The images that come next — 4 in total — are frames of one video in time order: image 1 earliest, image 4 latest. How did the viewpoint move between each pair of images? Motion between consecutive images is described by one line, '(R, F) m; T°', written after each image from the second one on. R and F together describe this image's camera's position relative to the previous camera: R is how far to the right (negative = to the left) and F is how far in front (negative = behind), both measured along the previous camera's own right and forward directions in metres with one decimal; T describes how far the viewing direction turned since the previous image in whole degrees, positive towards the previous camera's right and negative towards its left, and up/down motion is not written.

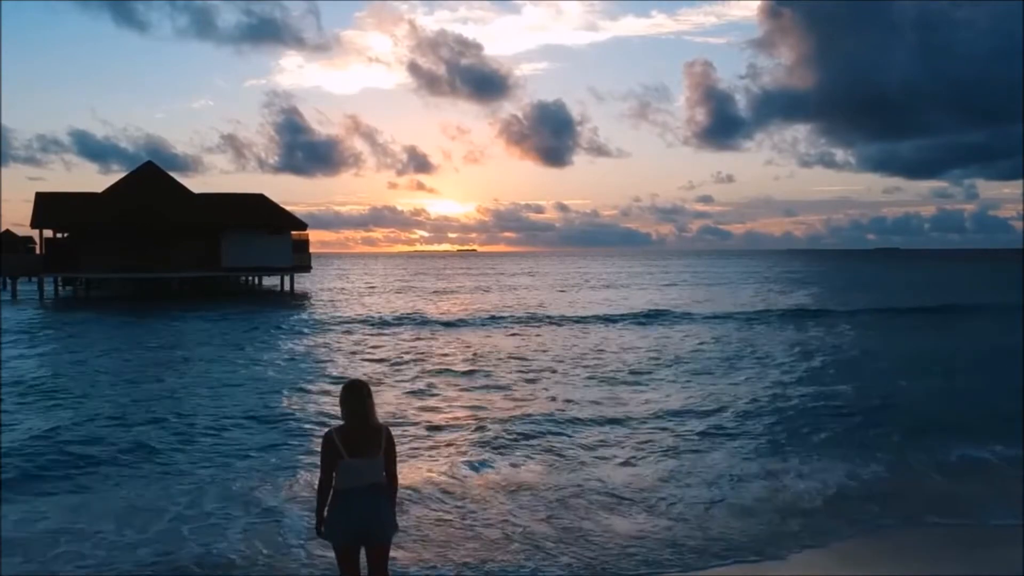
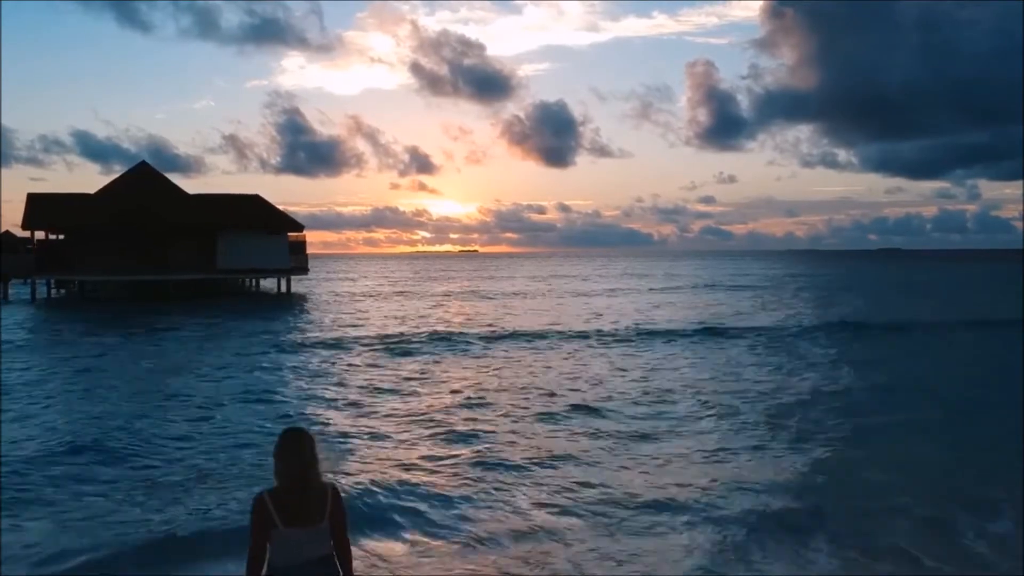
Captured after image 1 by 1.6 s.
(0.0, +0.9) m; 0°
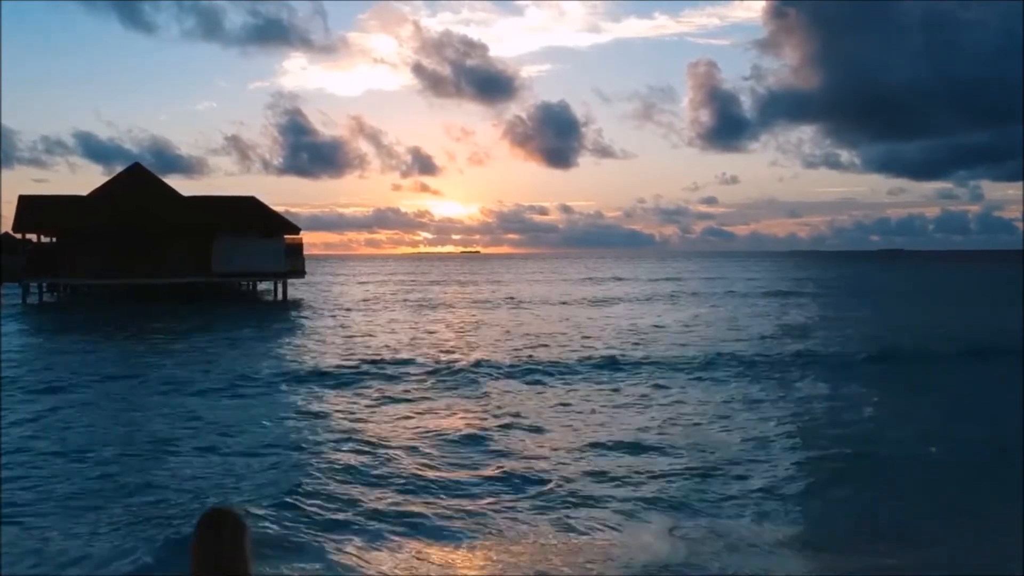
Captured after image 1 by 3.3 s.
(-0.1, +1.3) m; 0°
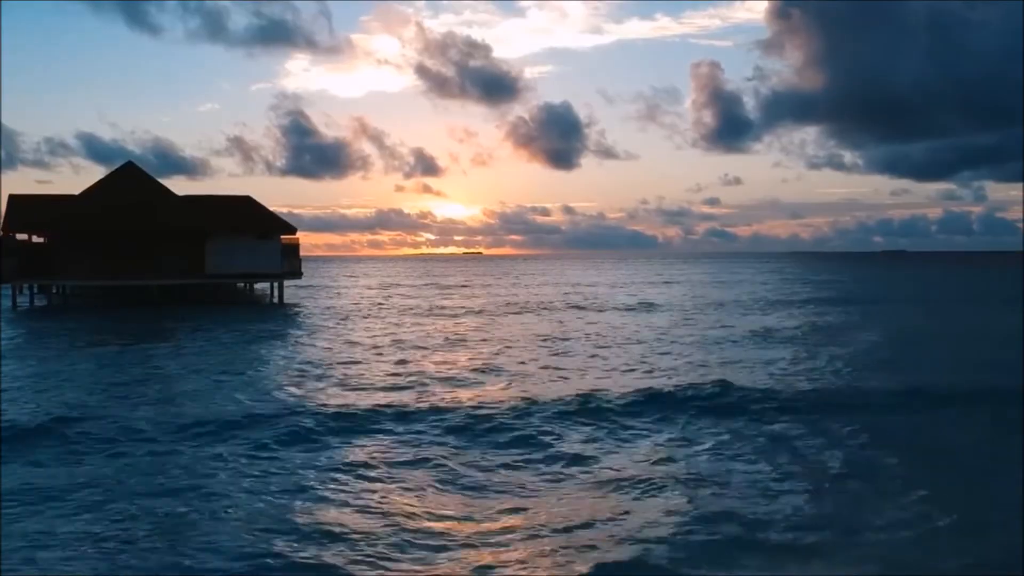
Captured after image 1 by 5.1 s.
(-0.1, +1.3) m; 0°
